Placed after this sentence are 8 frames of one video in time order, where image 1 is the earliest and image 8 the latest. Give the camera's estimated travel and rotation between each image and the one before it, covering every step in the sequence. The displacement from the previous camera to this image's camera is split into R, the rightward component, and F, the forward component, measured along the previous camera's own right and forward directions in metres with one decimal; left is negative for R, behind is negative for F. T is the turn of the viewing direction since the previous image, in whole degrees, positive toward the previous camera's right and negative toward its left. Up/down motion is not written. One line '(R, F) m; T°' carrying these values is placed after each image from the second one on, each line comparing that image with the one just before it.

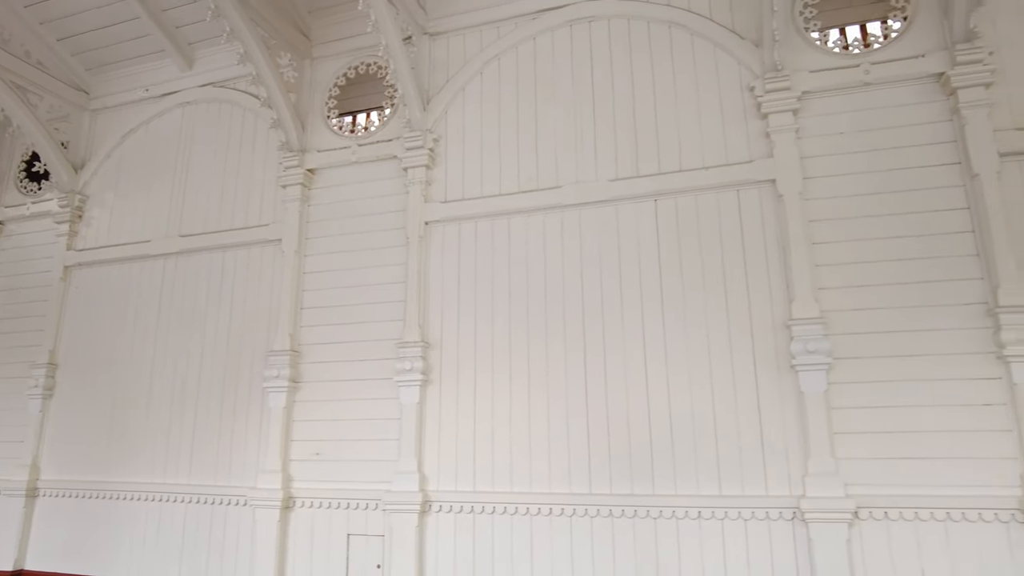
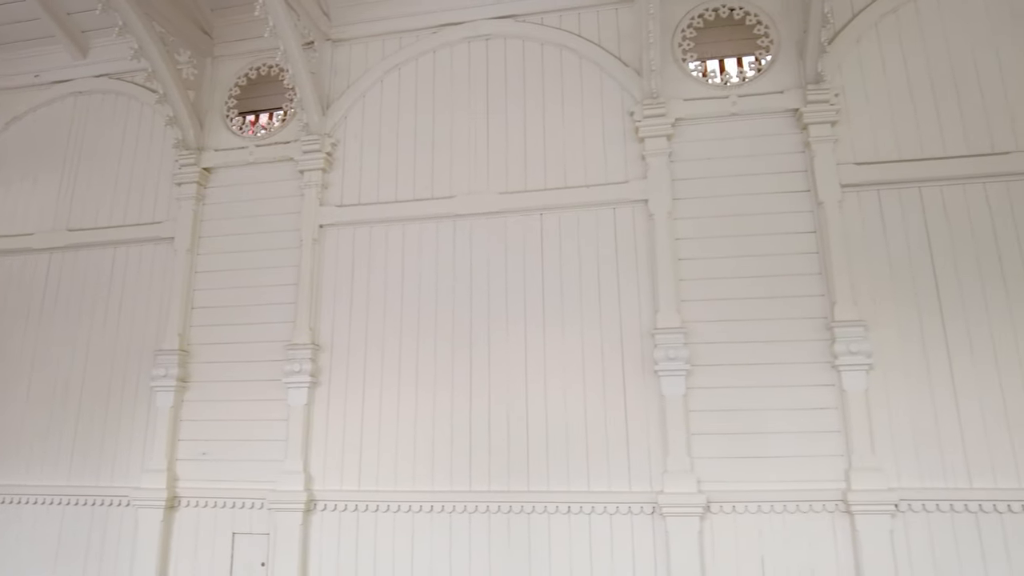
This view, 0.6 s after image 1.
(+0.2, -0.2) m; +6°
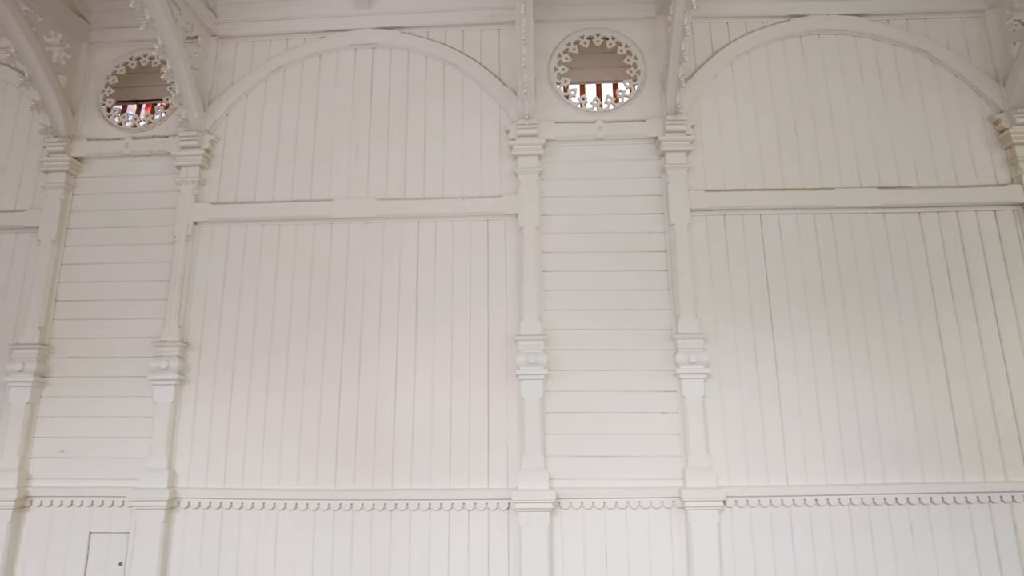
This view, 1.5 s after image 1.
(+0.3, -0.2) m; +7°
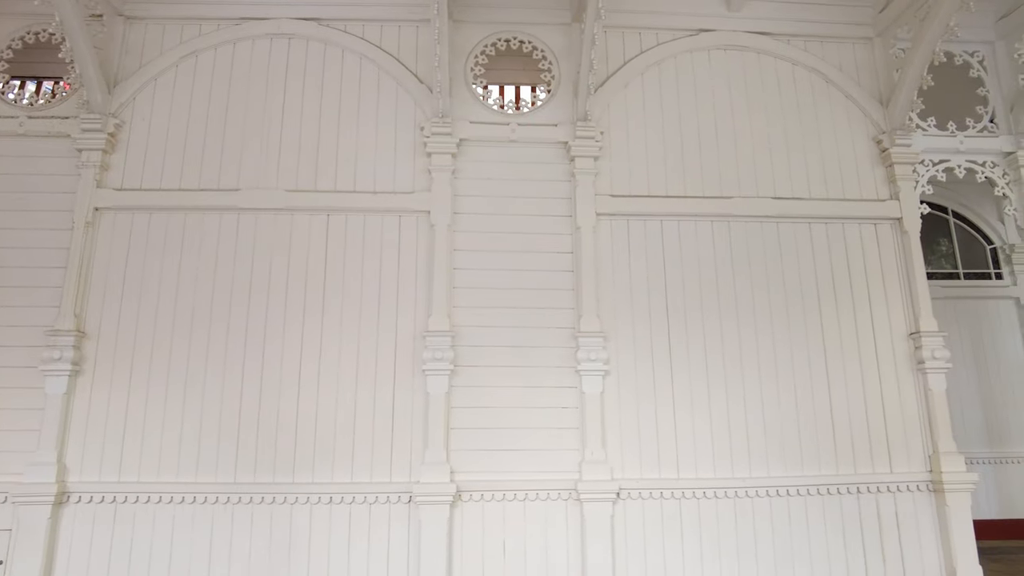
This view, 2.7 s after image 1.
(+0.2, -0.1) m; +5°
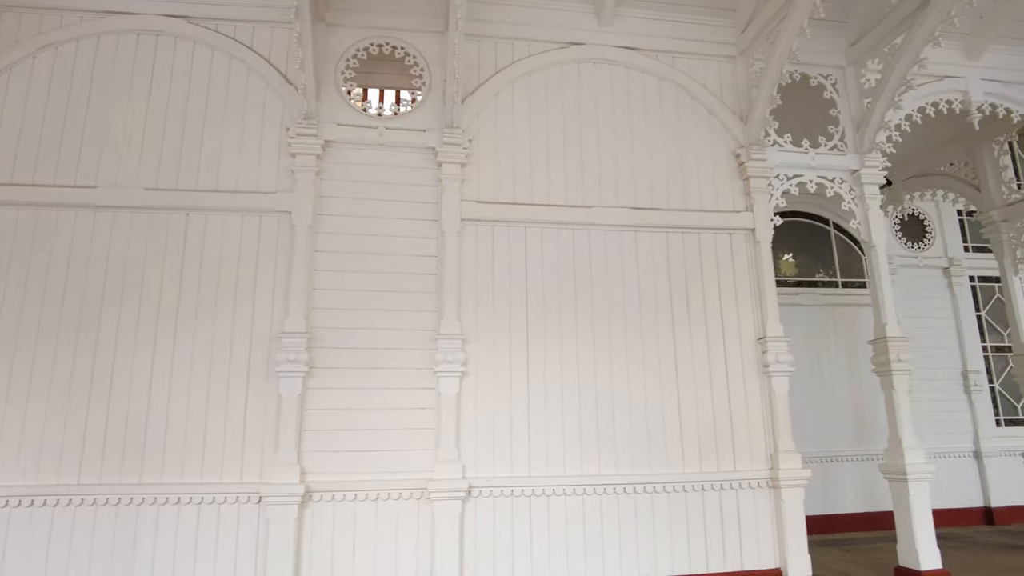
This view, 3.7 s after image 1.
(+0.5, -0.1) m; +5°
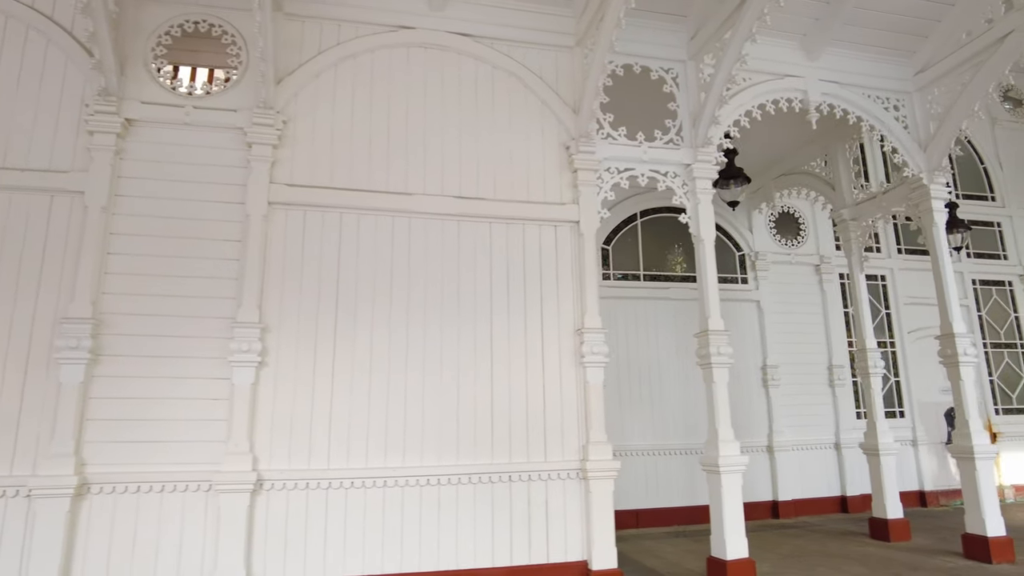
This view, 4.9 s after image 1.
(+0.9, 0.0) m; +4°
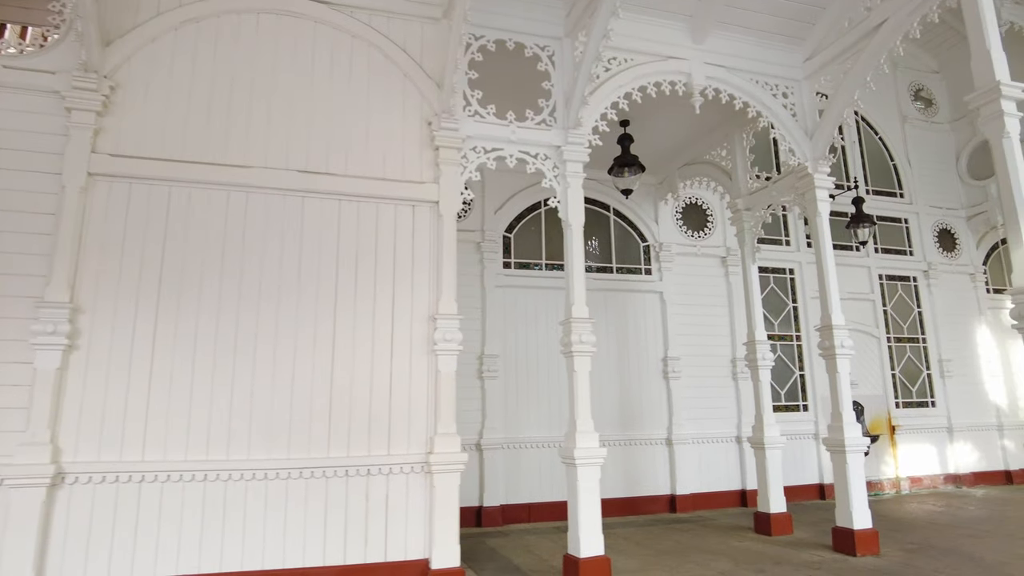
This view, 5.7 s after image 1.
(+0.7, +0.2) m; +3°
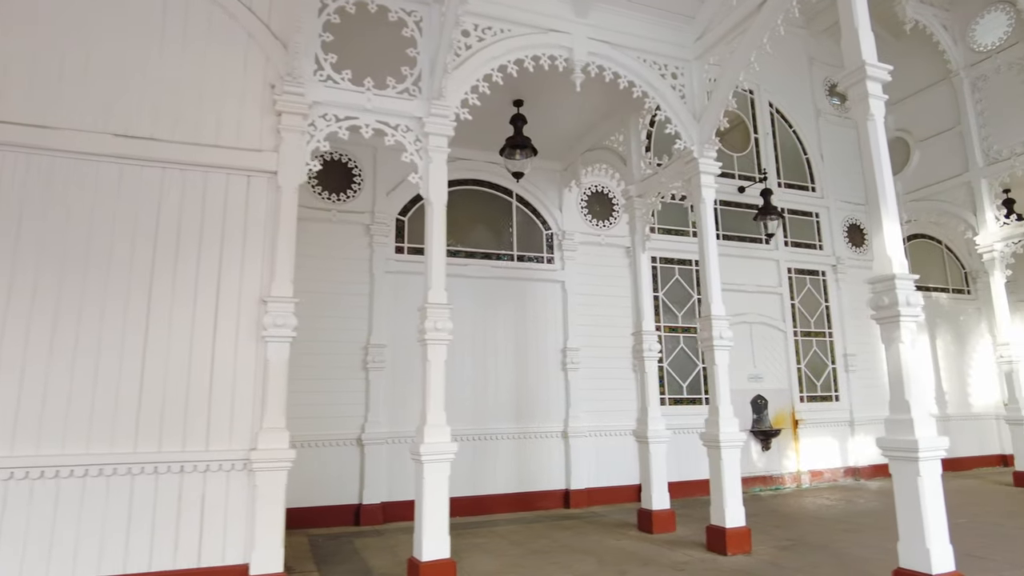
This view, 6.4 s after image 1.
(+0.7, +0.3) m; +4°
